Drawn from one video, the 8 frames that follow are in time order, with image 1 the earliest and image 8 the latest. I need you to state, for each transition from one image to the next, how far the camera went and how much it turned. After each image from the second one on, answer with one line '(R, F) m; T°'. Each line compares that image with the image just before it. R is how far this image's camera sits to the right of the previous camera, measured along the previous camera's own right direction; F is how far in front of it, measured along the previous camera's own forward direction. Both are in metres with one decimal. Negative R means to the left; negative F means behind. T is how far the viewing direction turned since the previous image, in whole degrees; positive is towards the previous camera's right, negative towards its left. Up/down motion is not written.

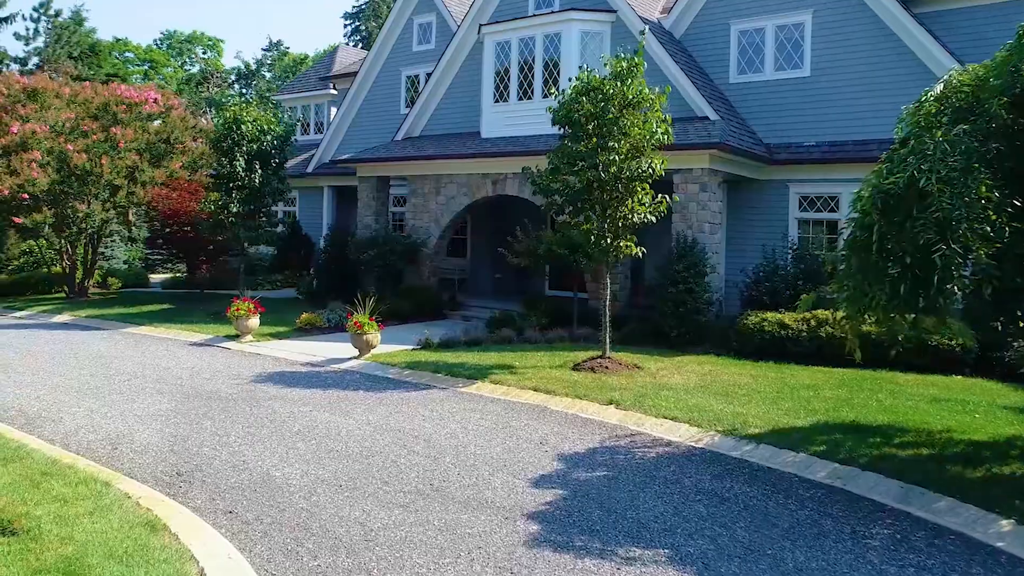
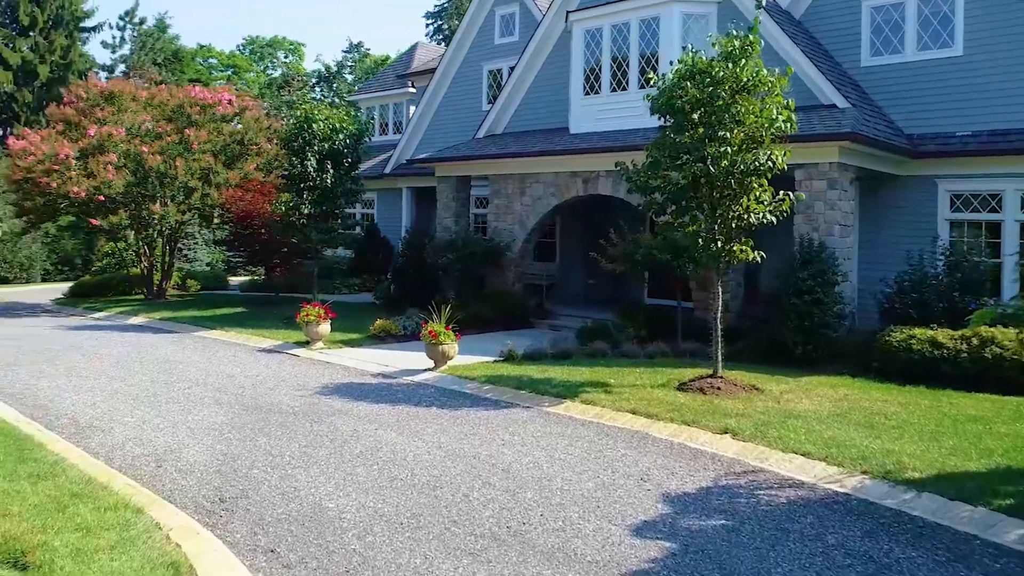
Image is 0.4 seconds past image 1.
(-0.1, +1.1) m; -6°
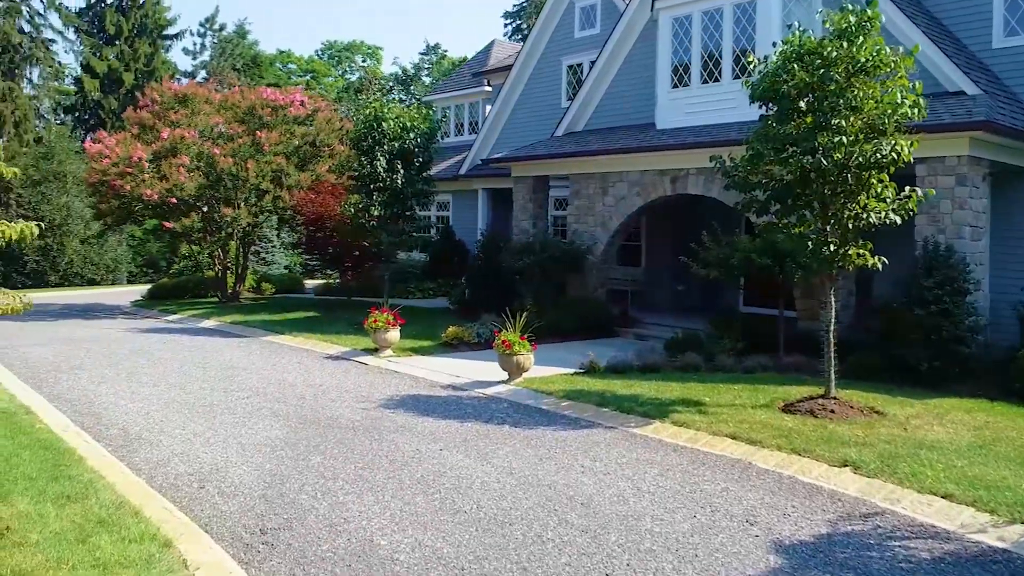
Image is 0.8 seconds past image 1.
(0.0, +0.8) m; -5°
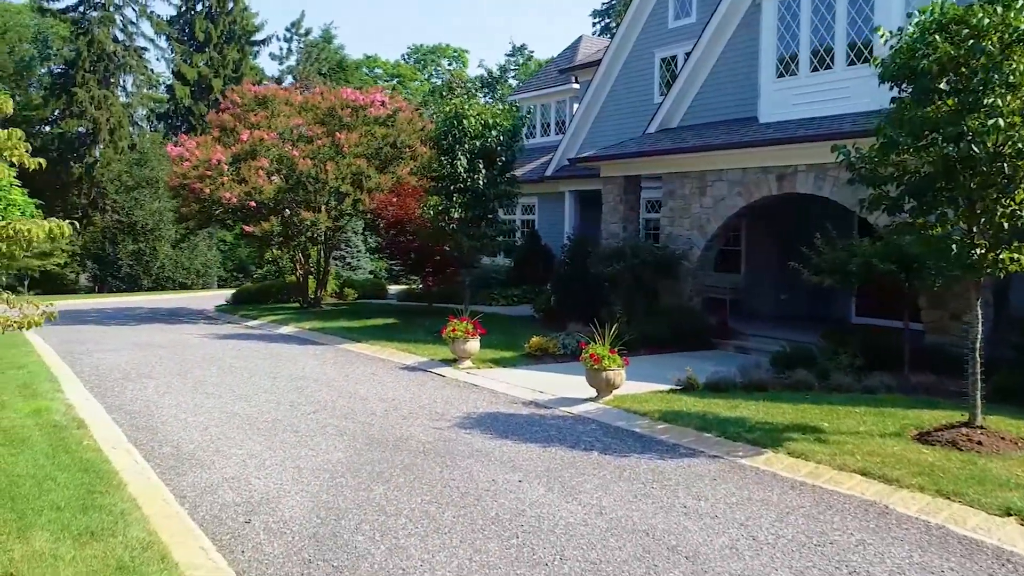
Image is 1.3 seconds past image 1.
(0.0, +0.9) m; -6°
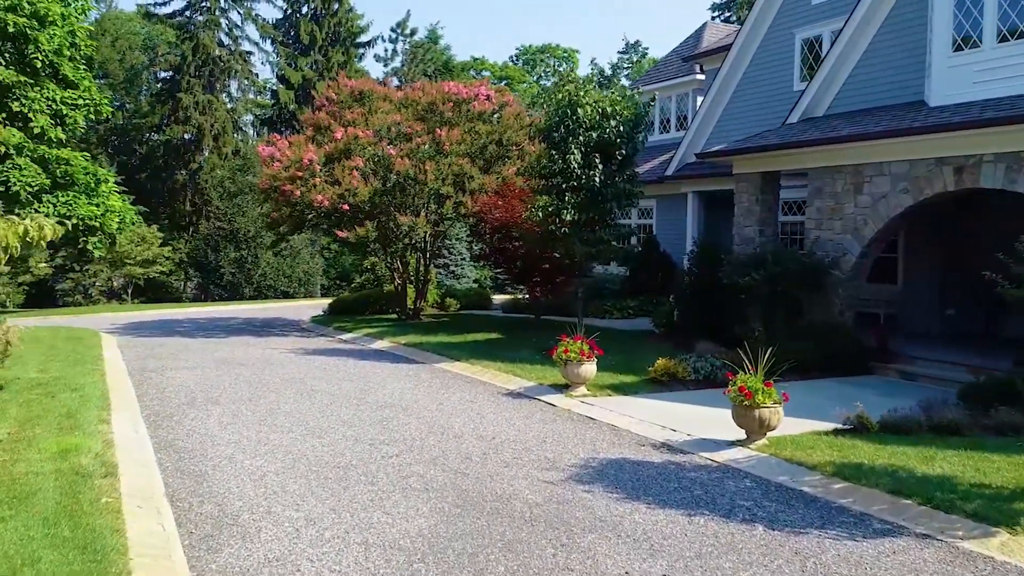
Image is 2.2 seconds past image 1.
(-0.2, +1.6) m; -7°
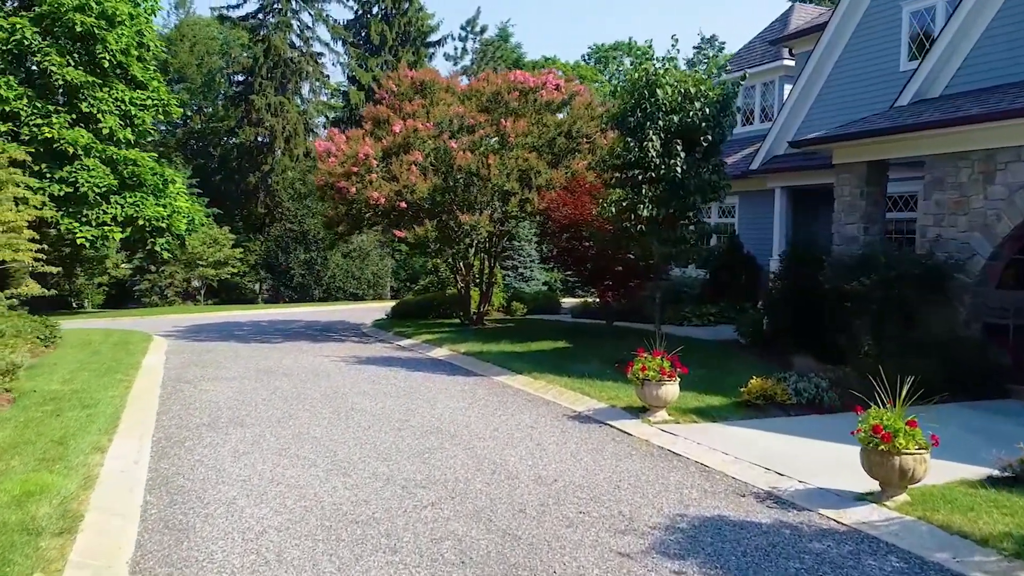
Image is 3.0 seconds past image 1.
(0.0, +1.3) m; -5°
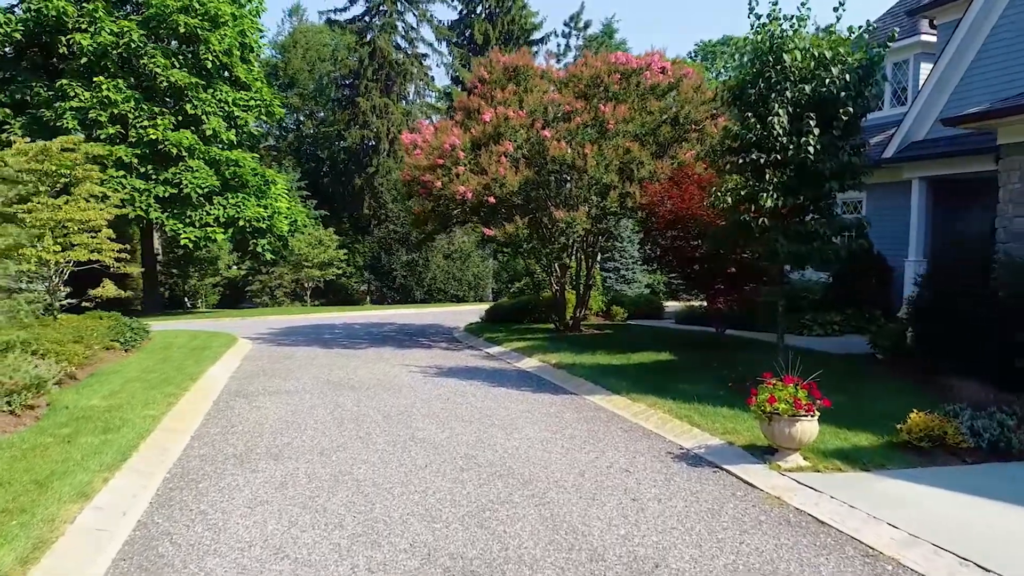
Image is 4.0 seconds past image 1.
(+0.1, +1.5) m; -7°
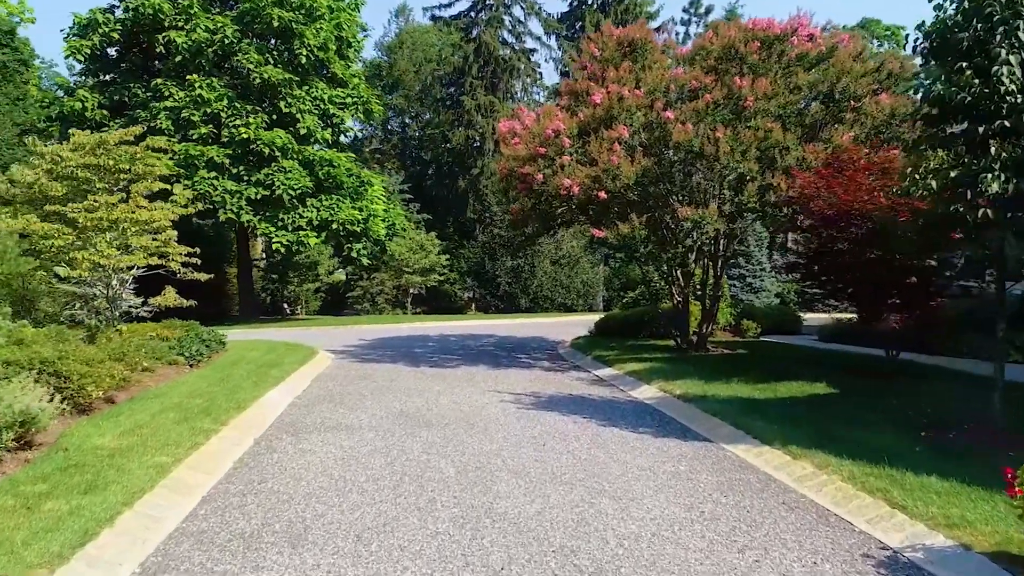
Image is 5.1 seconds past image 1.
(-0.1, +2.0) m; -7°
